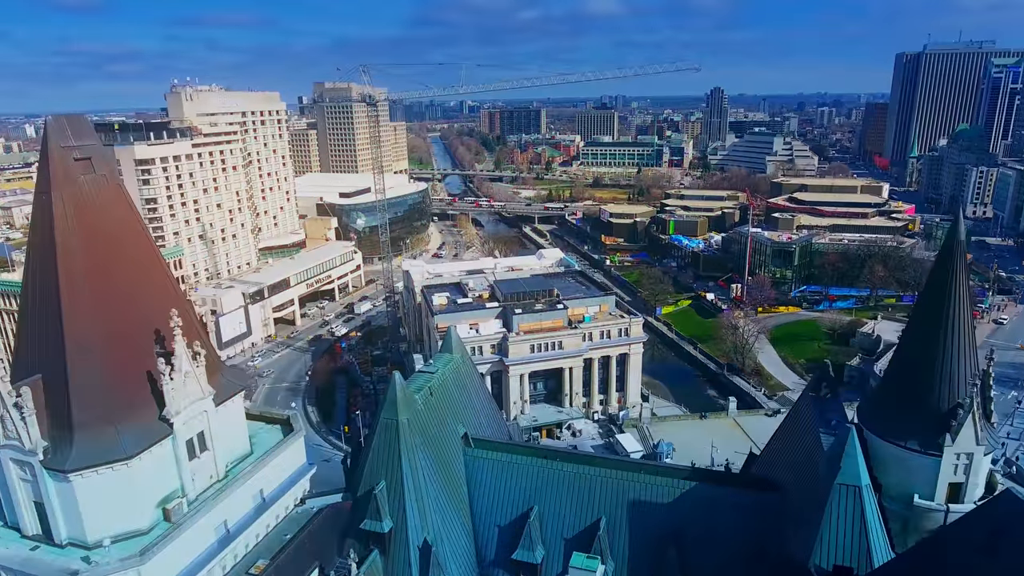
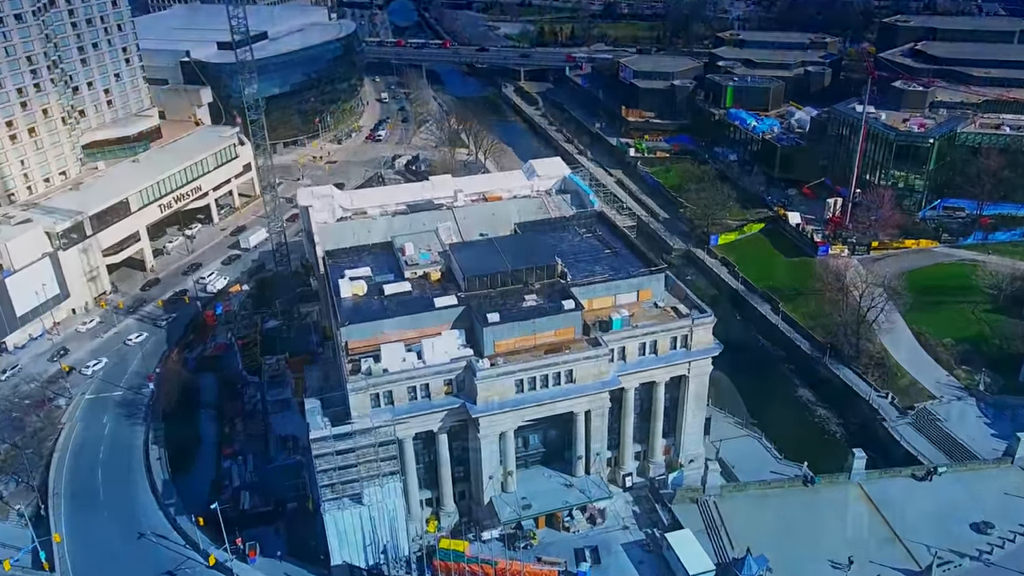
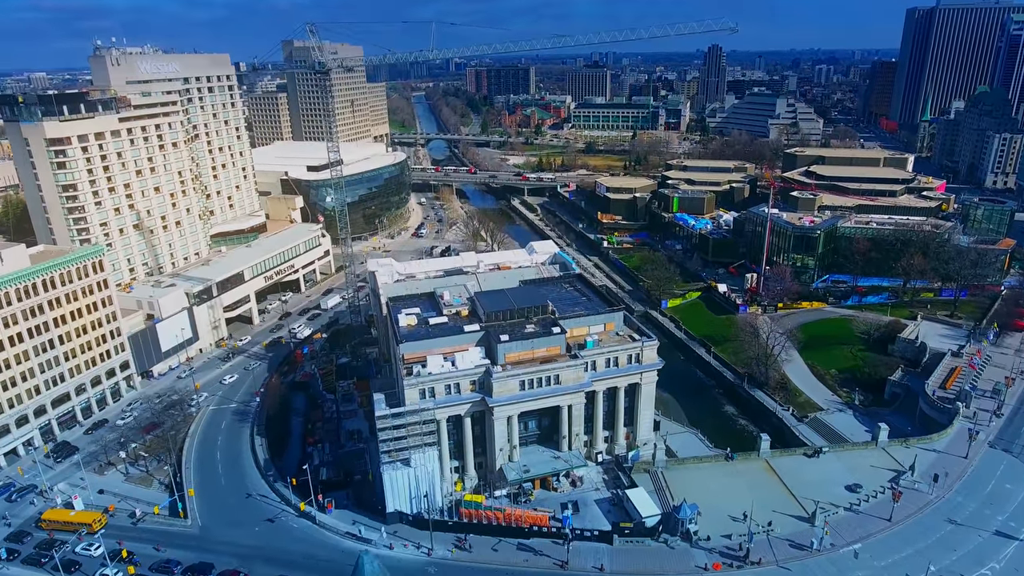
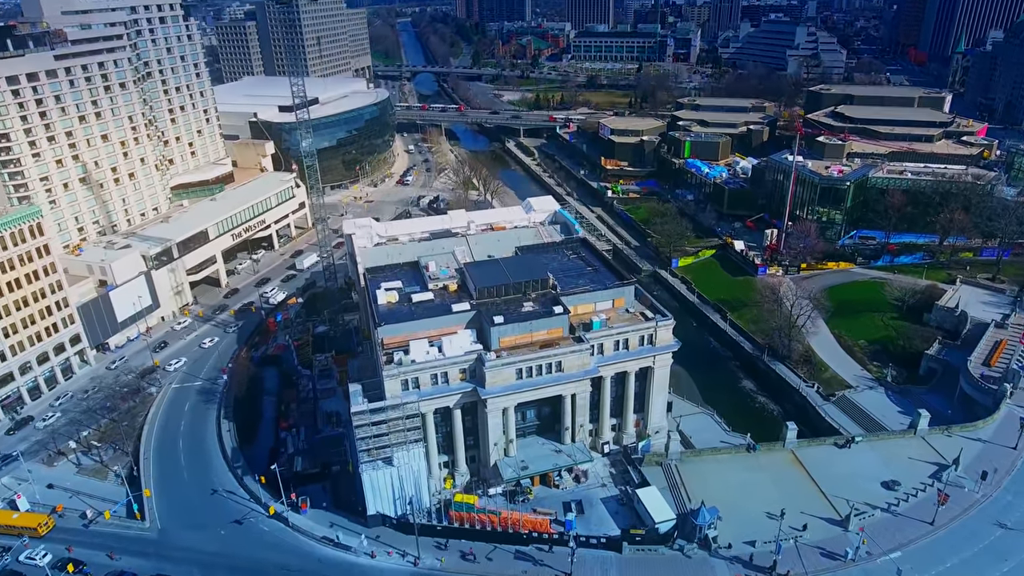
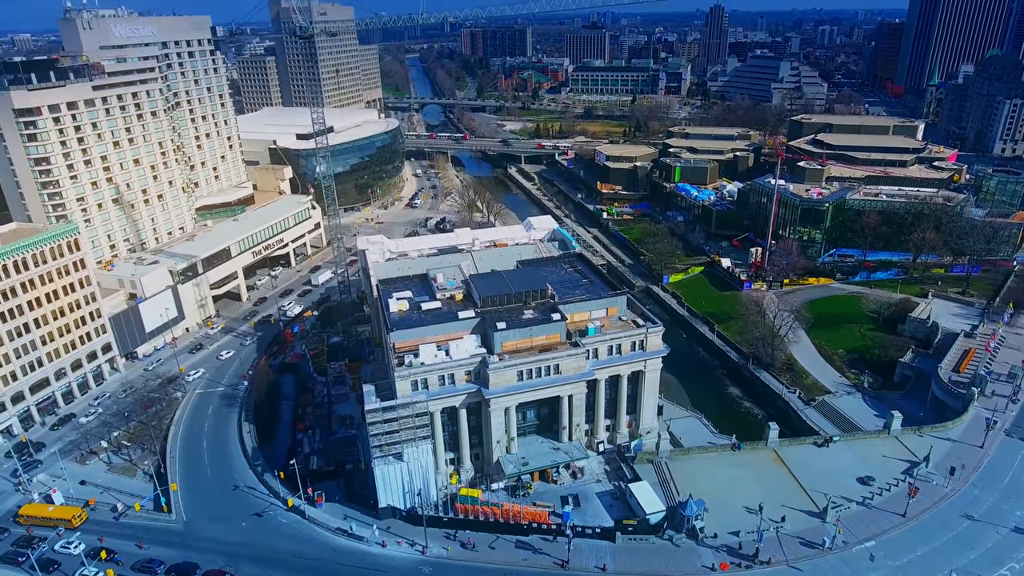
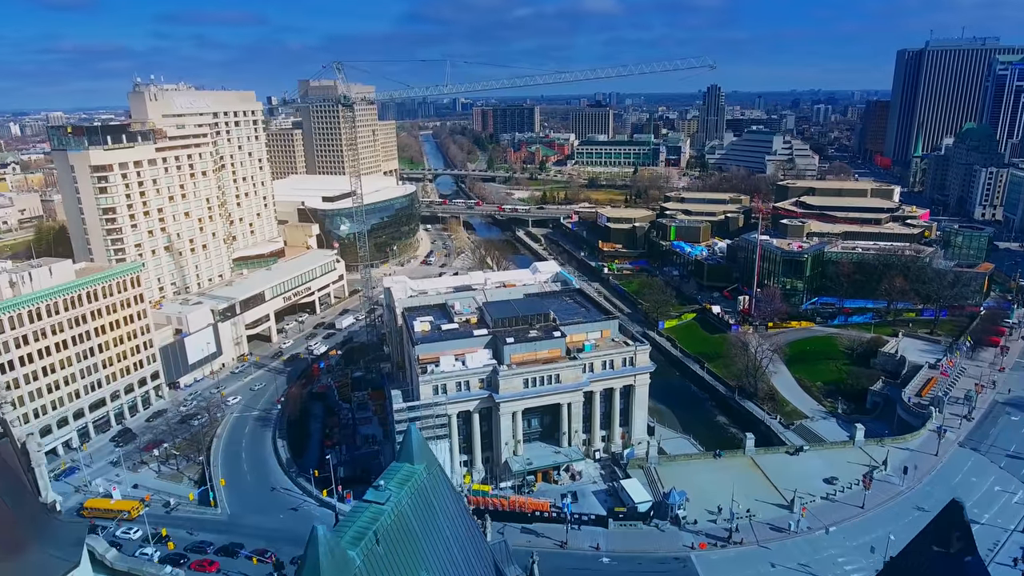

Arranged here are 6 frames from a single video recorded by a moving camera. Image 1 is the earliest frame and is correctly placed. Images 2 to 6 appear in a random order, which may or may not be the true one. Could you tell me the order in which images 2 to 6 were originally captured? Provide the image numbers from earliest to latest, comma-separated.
6, 3, 5, 4, 2
